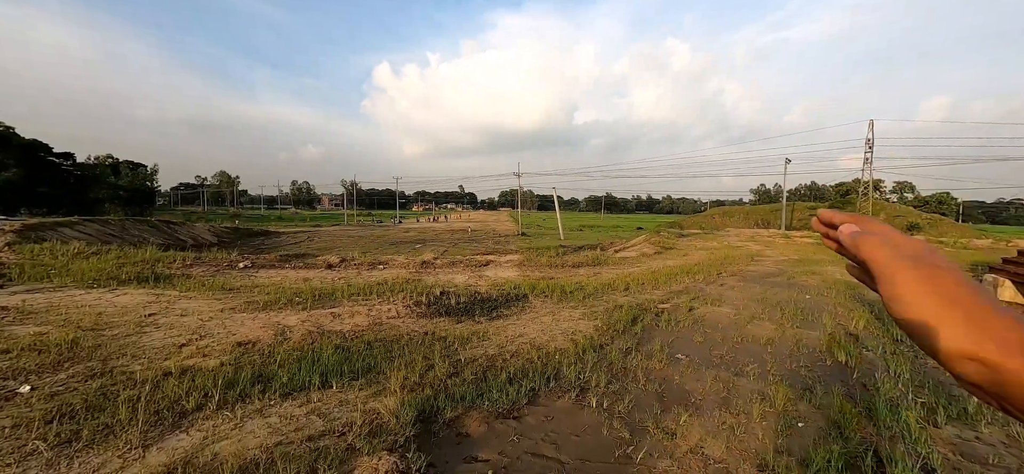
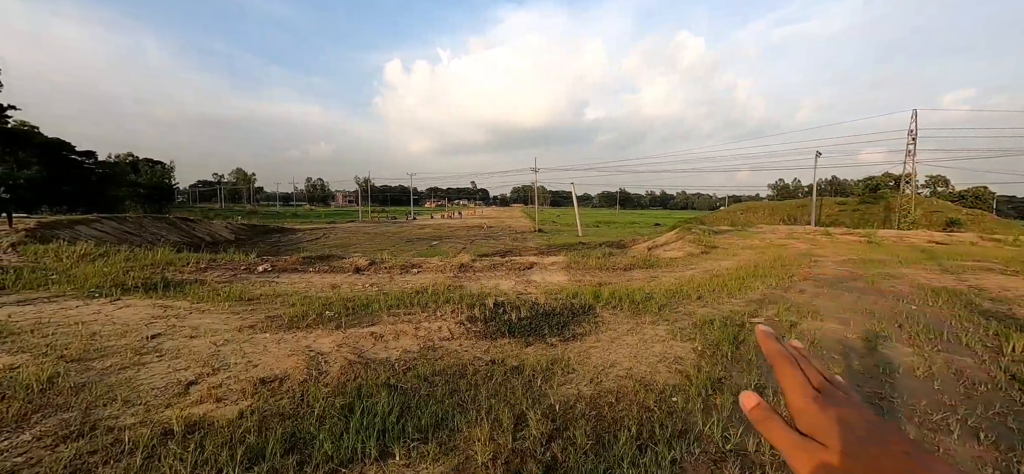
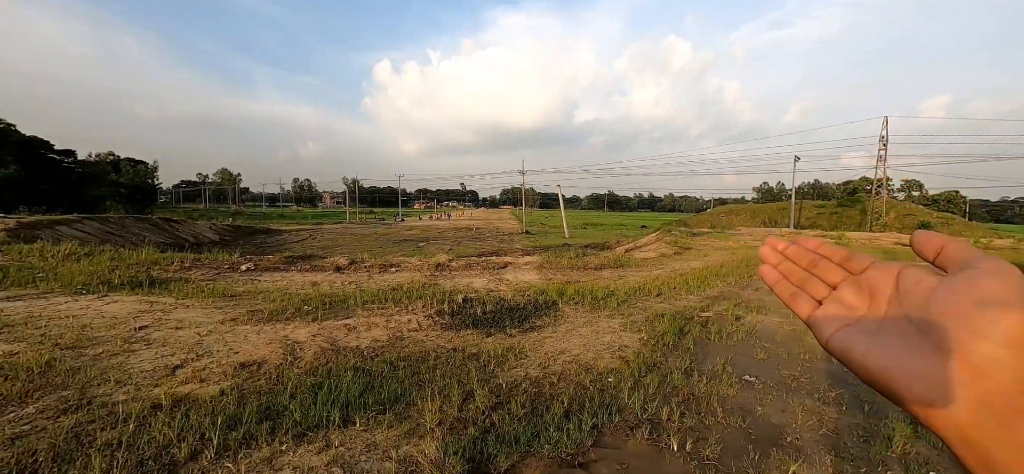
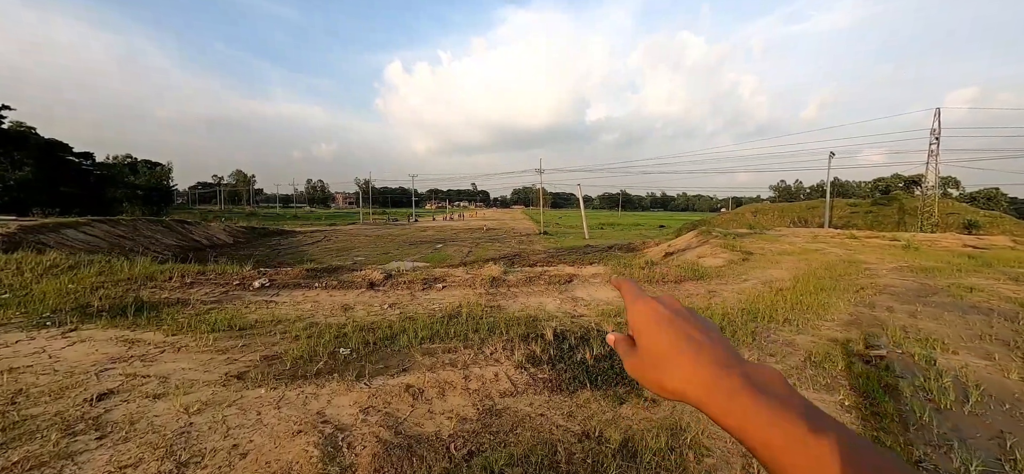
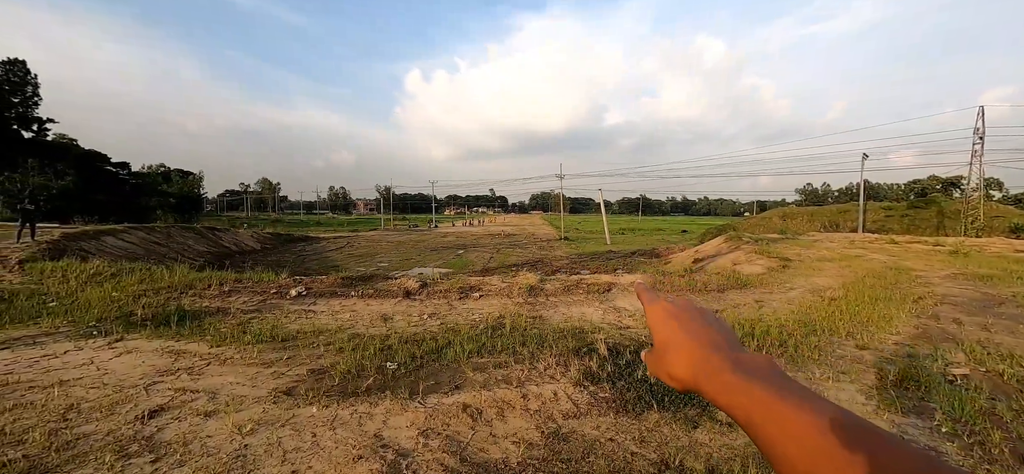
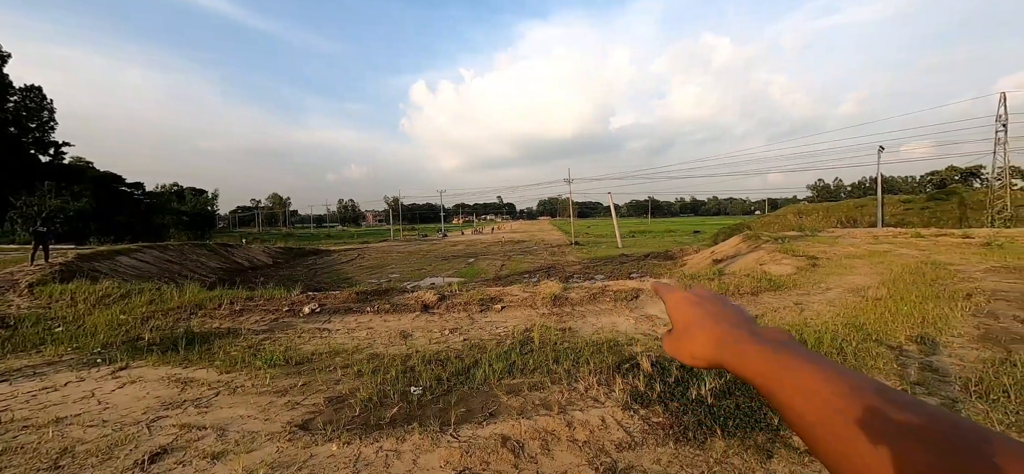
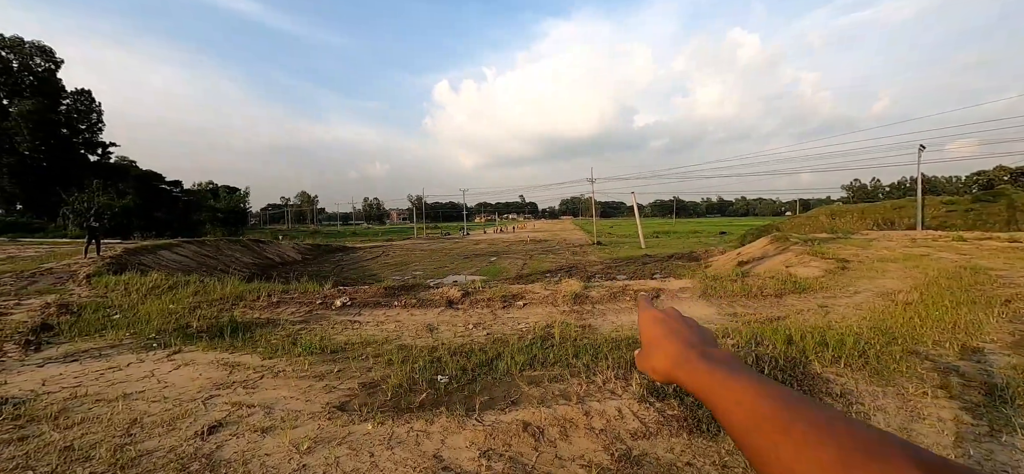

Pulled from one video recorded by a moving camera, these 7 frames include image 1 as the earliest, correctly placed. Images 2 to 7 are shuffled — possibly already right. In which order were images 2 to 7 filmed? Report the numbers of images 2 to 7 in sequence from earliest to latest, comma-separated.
3, 2, 4, 5, 7, 6
